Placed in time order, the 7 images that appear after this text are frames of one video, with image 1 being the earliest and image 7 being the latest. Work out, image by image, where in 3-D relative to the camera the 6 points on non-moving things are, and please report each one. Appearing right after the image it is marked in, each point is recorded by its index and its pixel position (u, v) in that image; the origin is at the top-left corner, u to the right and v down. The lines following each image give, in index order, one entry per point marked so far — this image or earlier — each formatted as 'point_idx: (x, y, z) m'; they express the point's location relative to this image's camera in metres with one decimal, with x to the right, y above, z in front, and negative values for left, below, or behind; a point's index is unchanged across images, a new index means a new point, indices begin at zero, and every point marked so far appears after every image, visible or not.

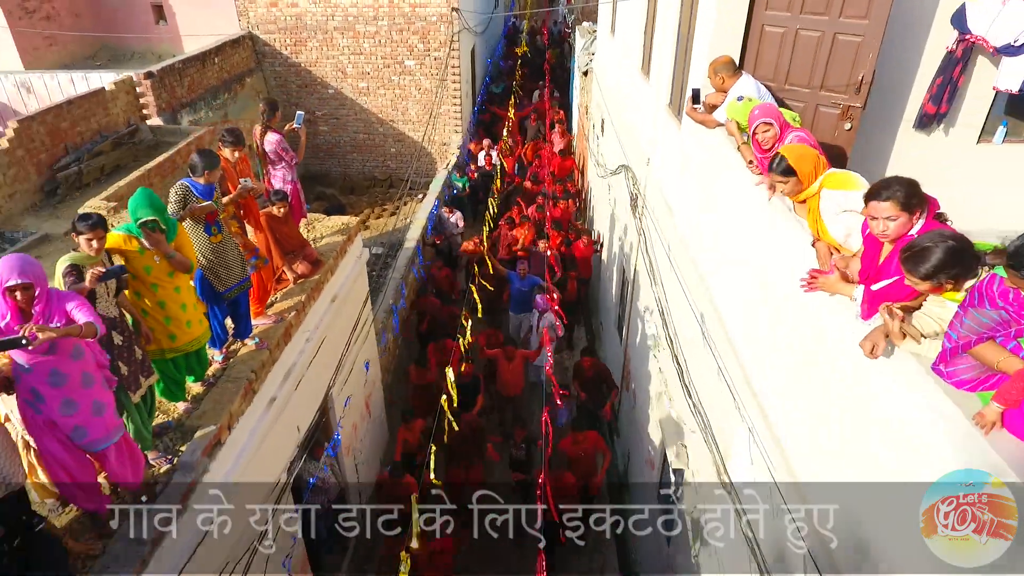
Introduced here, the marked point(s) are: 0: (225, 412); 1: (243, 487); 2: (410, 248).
0: (-1.9, -0.8, +4.1) m
1: (-1.8, -1.3, +4.2) m
2: (-1.5, +0.6, +9.2) m
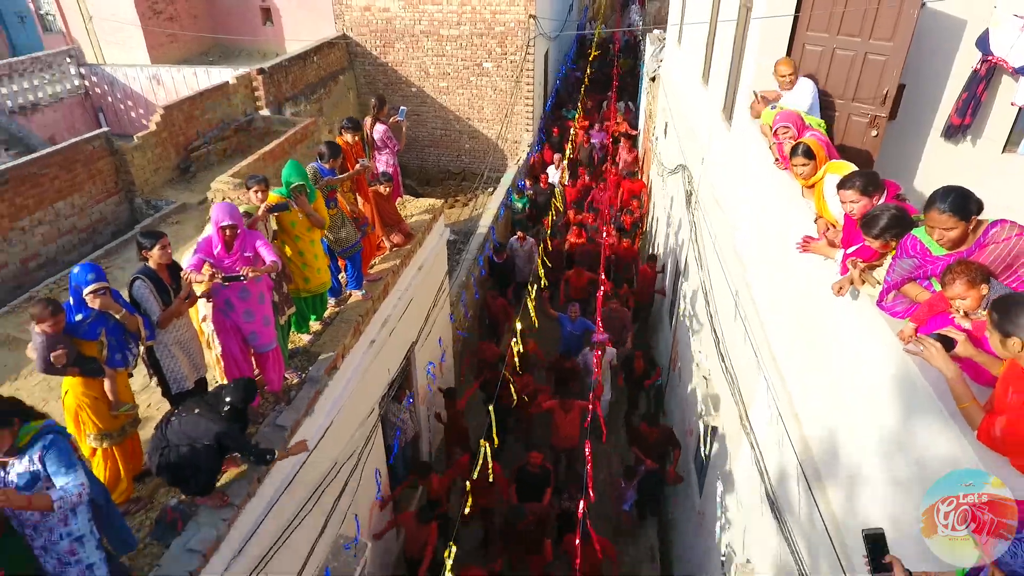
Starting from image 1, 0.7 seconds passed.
0: (-1.4, -0.4, +5.2) m
1: (-1.4, -0.9, +5.2) m
2: (-0.5, +0.9, +10.2) m
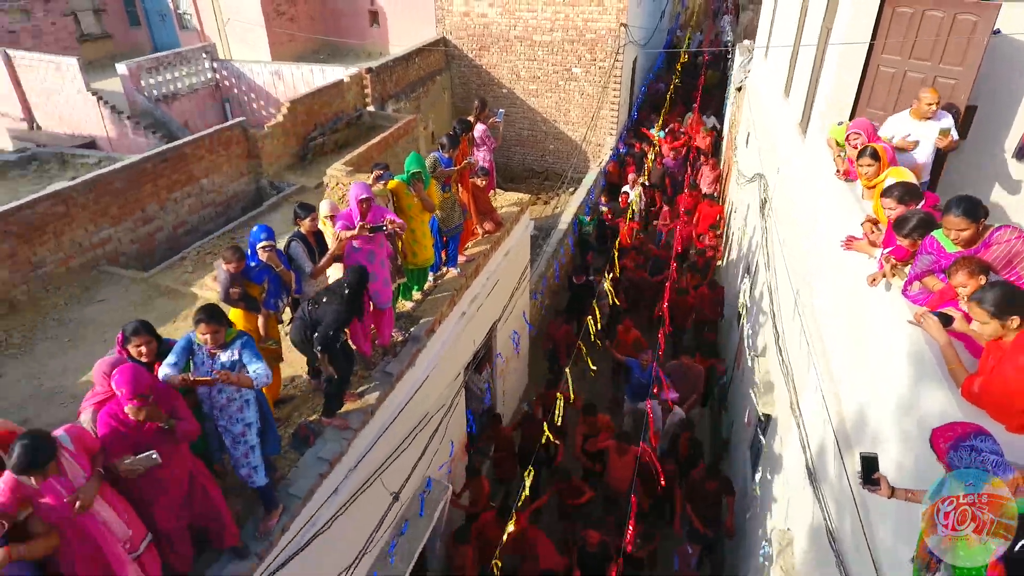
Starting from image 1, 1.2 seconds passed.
0: (-0.7, -0.2, +6.0) m
1: (-0.7, -0.7, +6.0) m
2: (+0.9, +1.0, +10.9) m
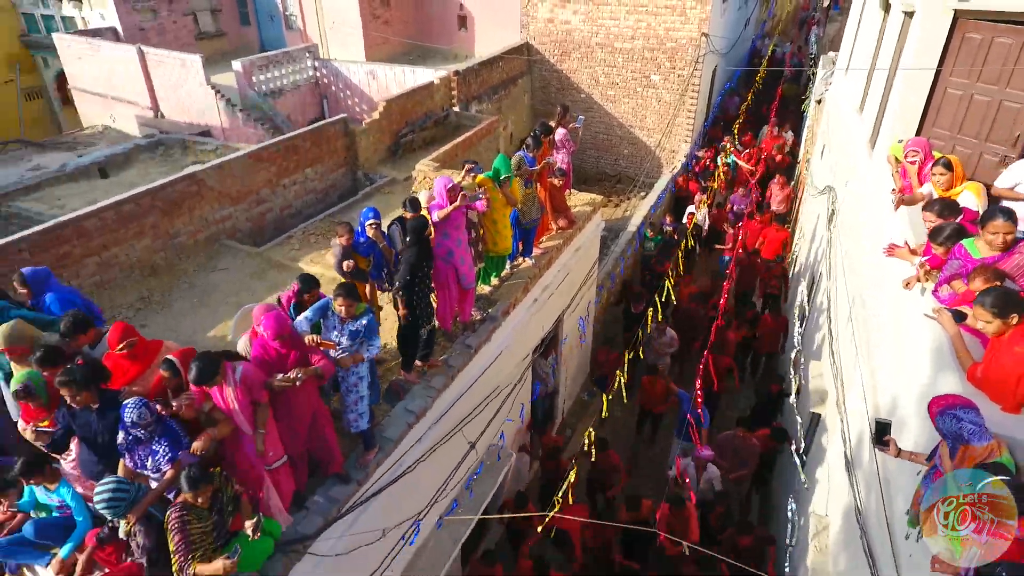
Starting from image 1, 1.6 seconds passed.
0: (0.0, -0.1, +6.7) m
1: (0.0, -0.6, +6.7) m
2: (+2.2, +1.0, +11.4) m
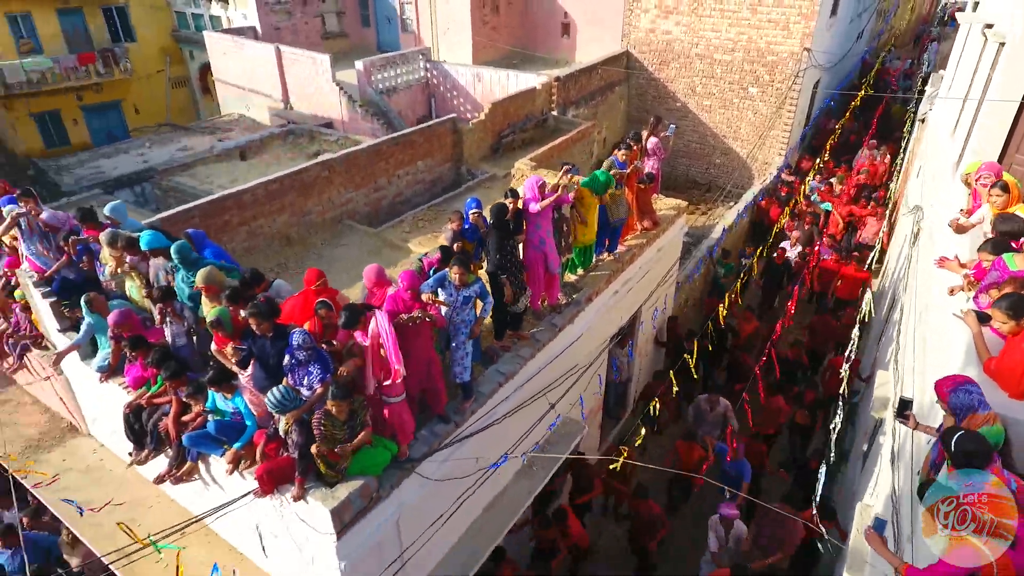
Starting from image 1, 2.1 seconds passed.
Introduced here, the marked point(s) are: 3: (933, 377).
0: (+1.0, 0.0, +7.4) m
1: (+1.0, -0.4, +7.5) m
2: (+3.8, +1.0, +11.8) m
3: (+3.1, -0.7, +4.6) m
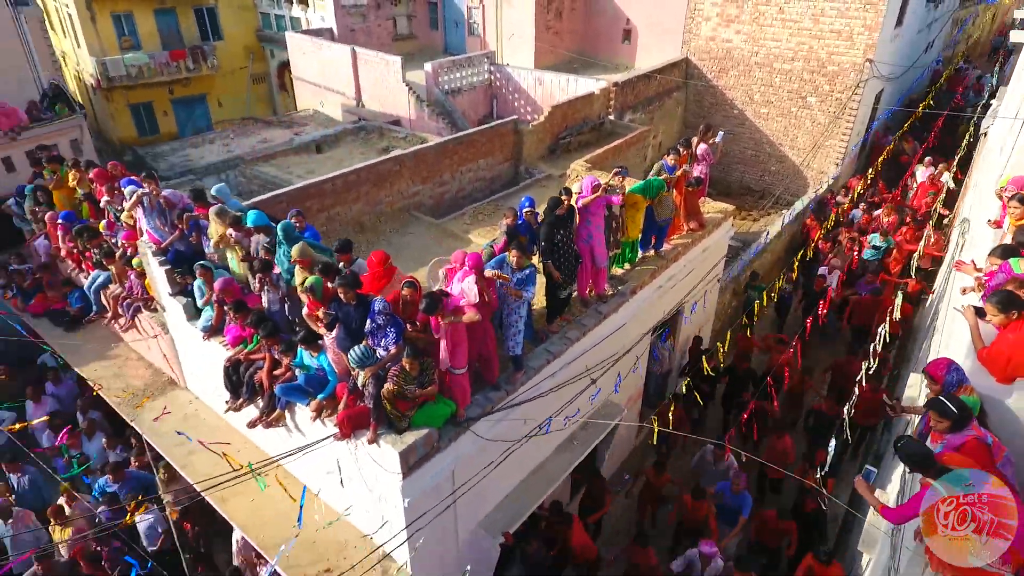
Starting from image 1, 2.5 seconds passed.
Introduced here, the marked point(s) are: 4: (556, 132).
0: (+1.7, +0.1, +8.0) m
1: (+1.6, -0.4, +8.0) m
2: (+4.8, +0.9, +12.2) m
3: (+3.5, -0.7, +5.0) m
4: (+0.9, +3.2, +13.0) m
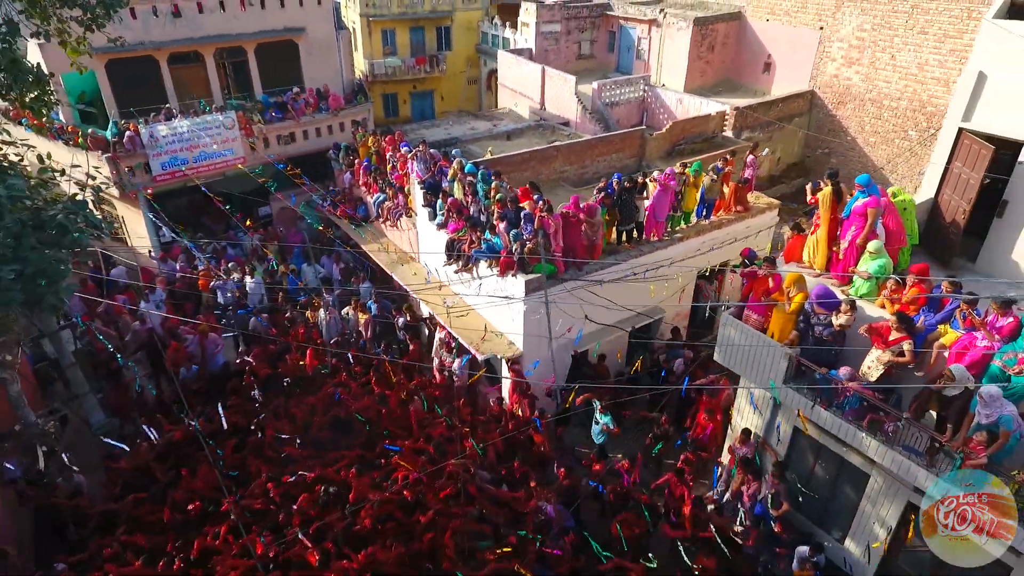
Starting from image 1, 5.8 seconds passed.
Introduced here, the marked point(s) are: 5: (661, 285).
0: (+3.6, +1.1, +13.0) m
1: (+3.5, +0.7, +13.0) m
2: (+7.8, +1.3, +16.2) m
3: (+4.5, +0.1, +9.6) m
4: (+4.6, +4.2, +18.0) m
5: (+3.1, +0.1, +13.0) m
